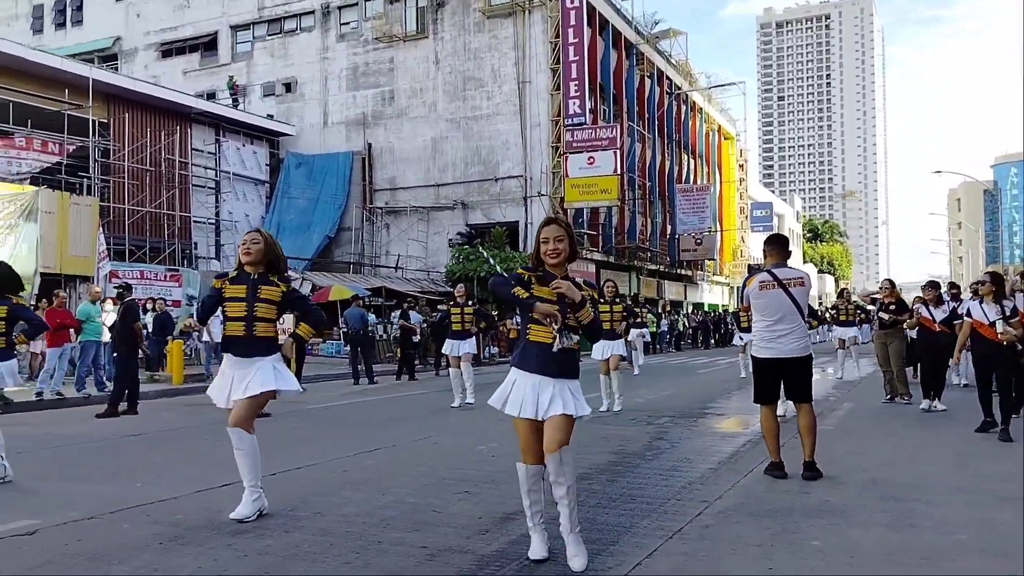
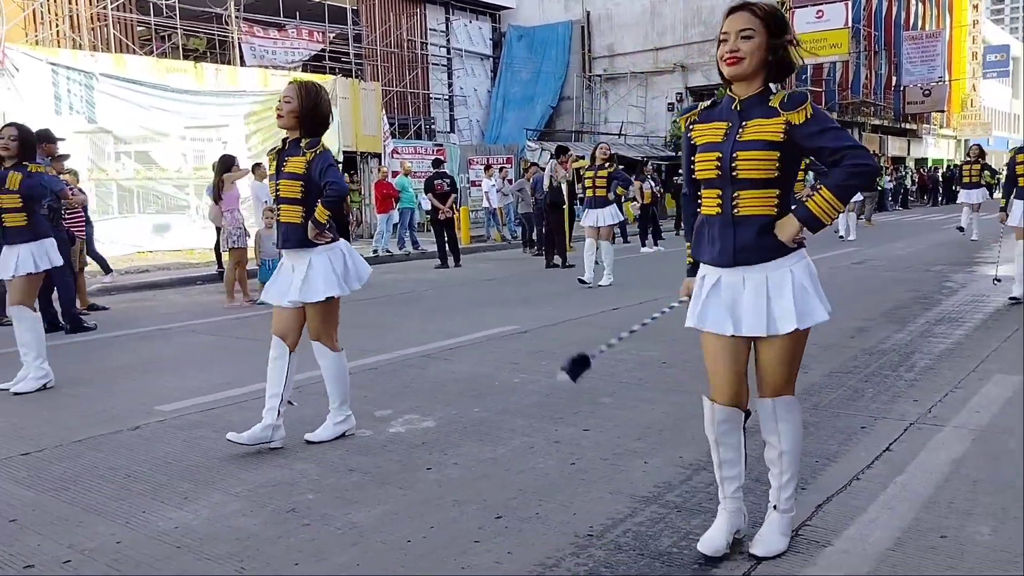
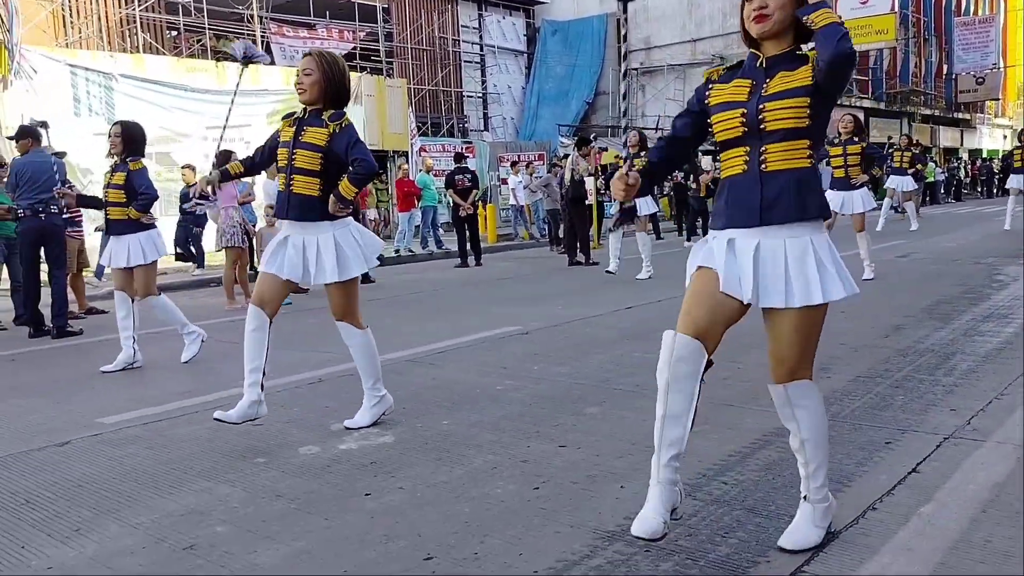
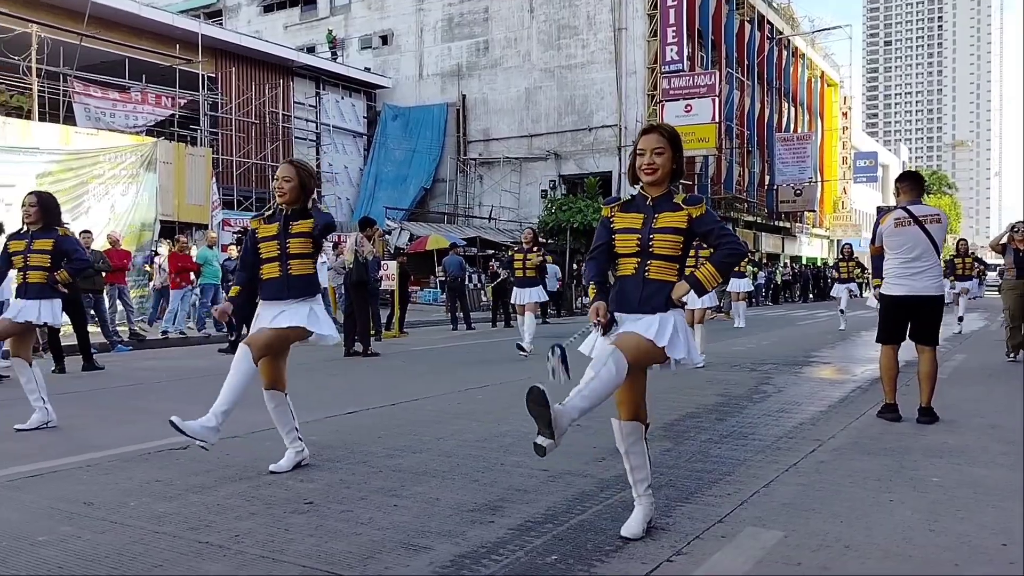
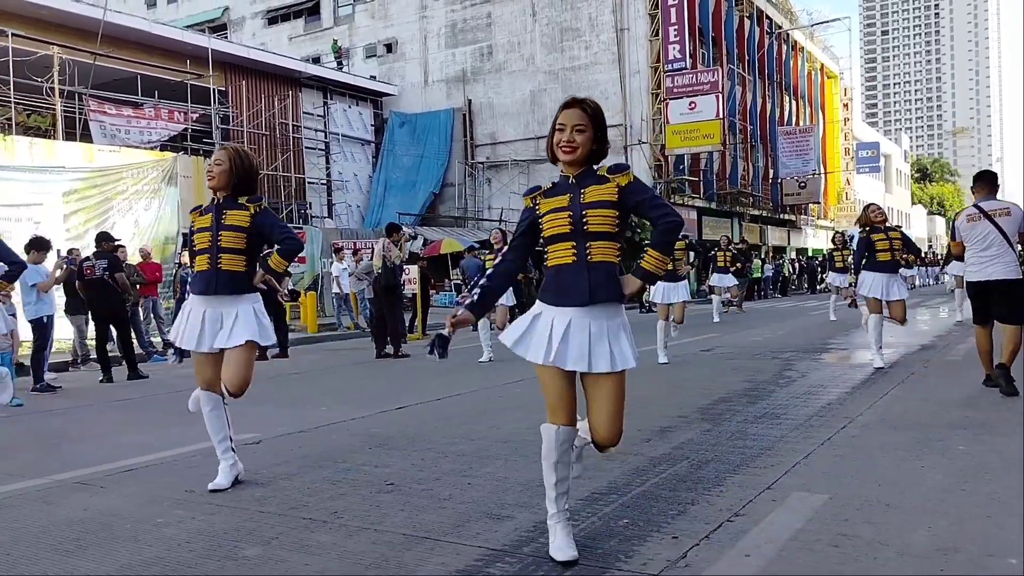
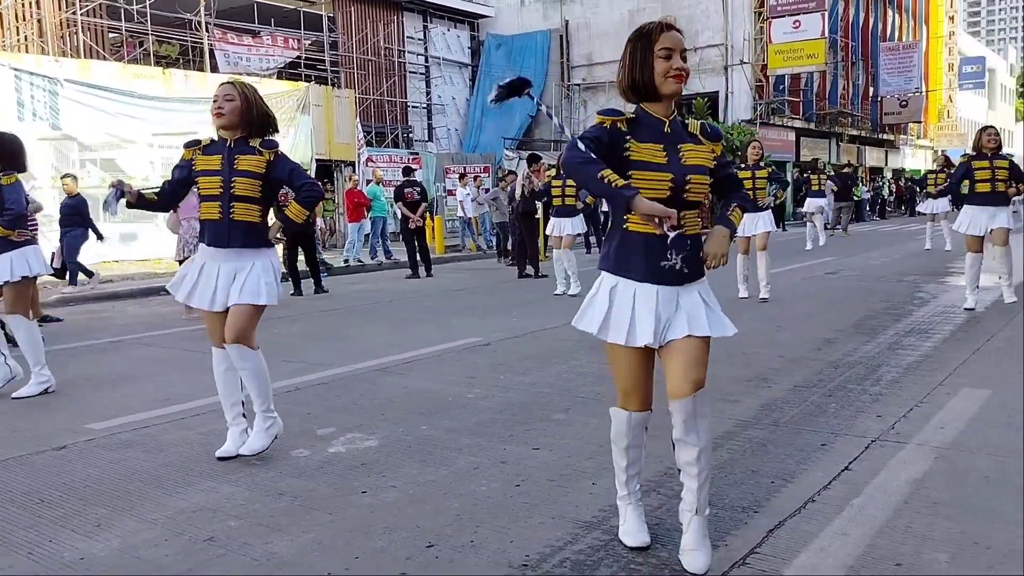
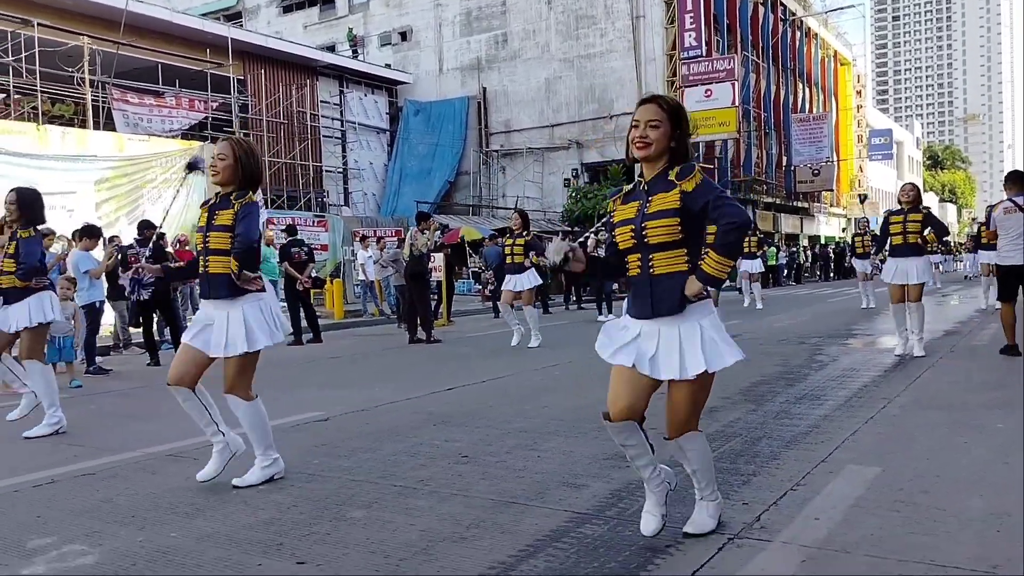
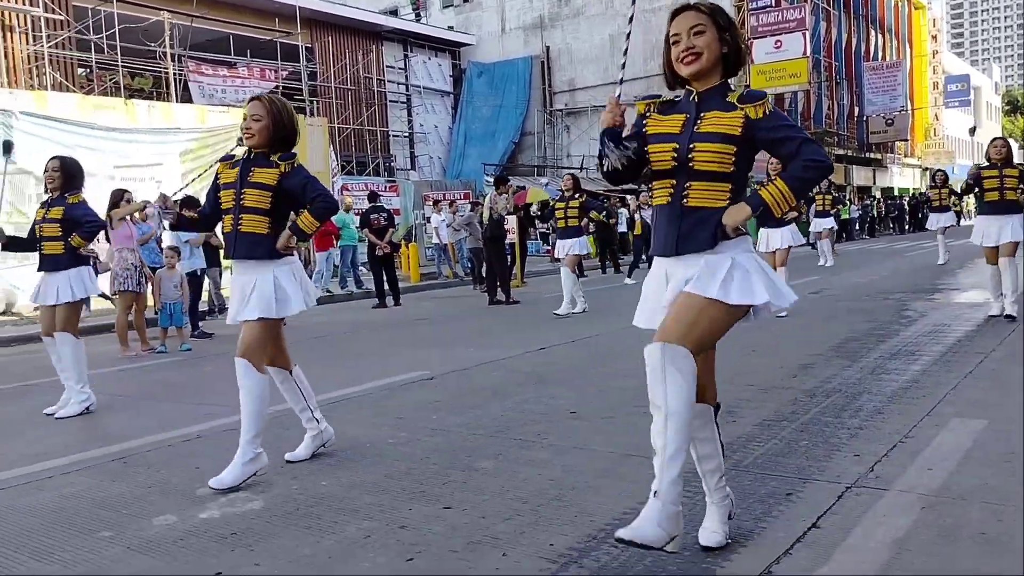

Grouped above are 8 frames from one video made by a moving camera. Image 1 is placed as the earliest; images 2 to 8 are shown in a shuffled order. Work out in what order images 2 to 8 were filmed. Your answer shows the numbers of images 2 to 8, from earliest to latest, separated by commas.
4, 5, 7, 8, 3, 6, 2
